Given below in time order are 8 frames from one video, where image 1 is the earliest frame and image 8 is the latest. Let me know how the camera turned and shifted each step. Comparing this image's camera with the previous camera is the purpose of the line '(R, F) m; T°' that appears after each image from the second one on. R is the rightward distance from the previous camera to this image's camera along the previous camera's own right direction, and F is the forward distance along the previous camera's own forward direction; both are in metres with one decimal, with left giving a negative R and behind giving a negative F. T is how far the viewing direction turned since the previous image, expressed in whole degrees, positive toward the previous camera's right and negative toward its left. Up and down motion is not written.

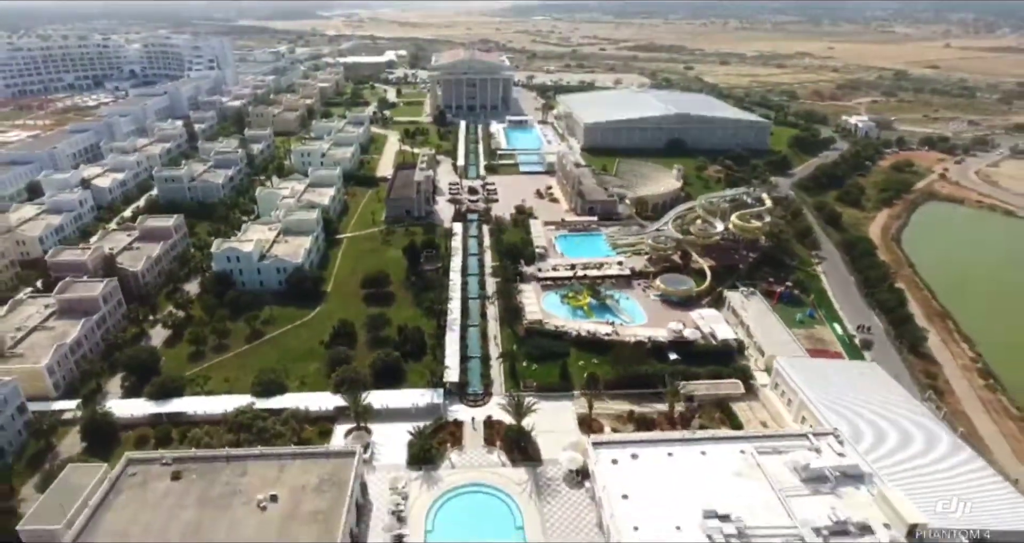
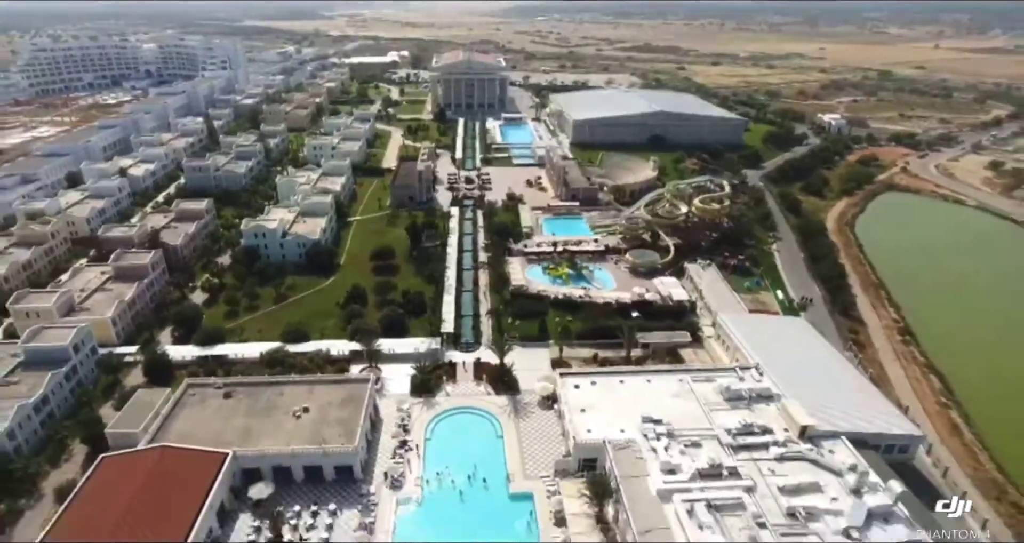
(+1.0, -5.6) m; 0°
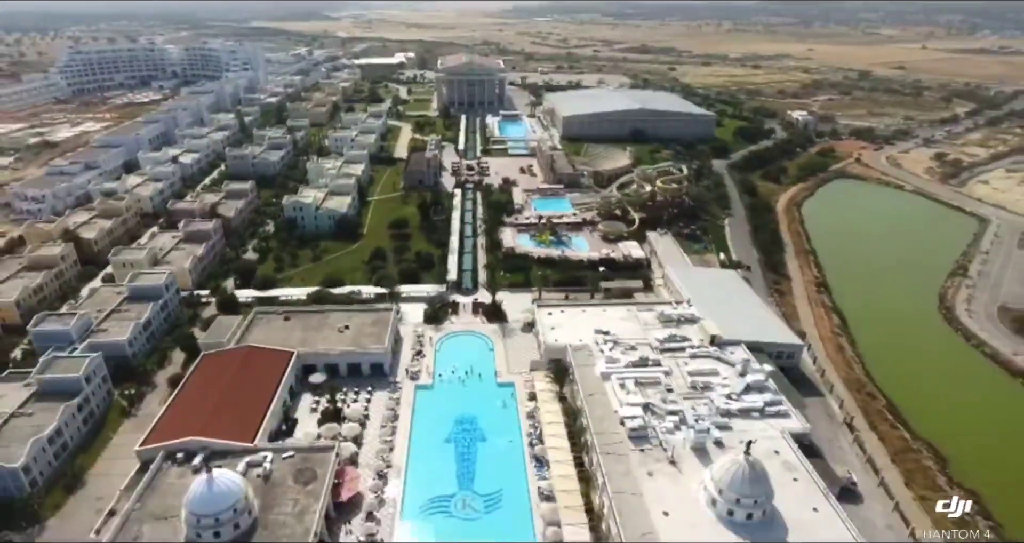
(+1.0, -9.0) m; 0°
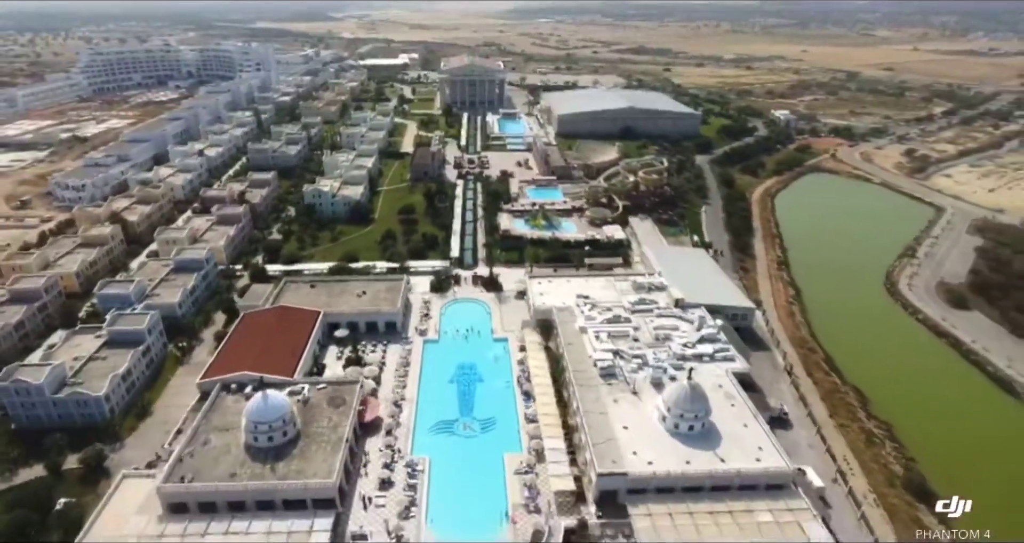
(+0.6, -5.8) m; 0°
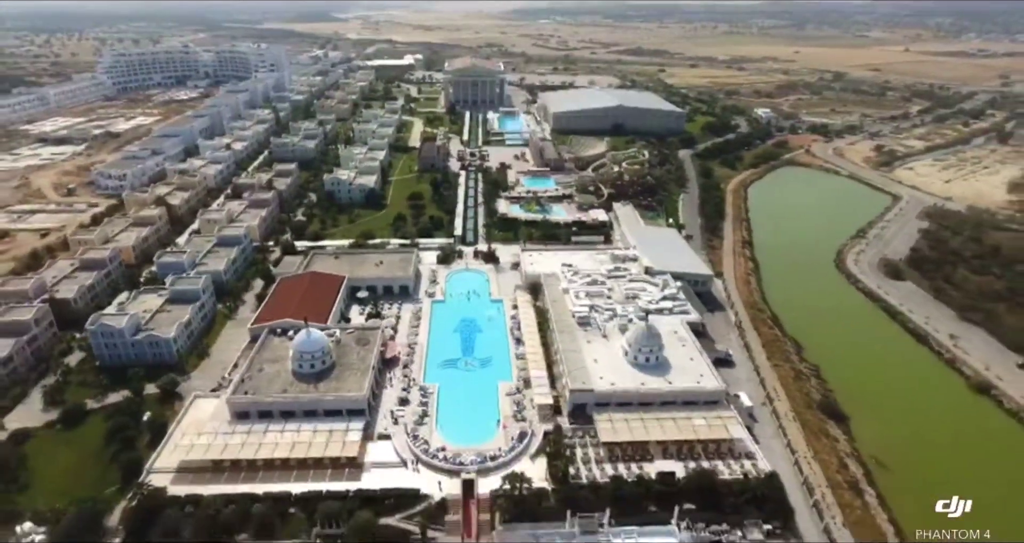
(+0.7, -7.1) m; 0°
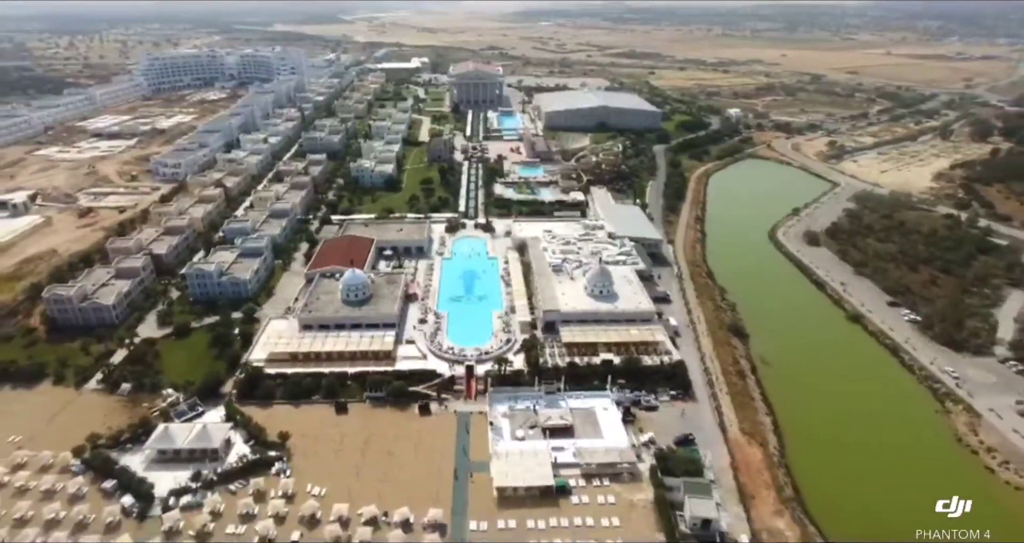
(+1.2, -12.9) m; 0°
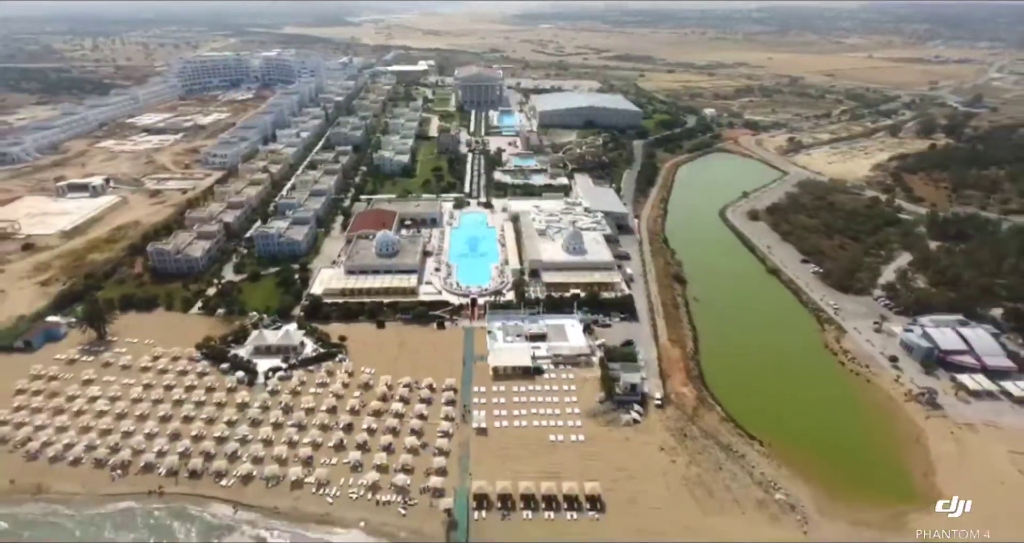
(+1.0, -14.6) m; 0°
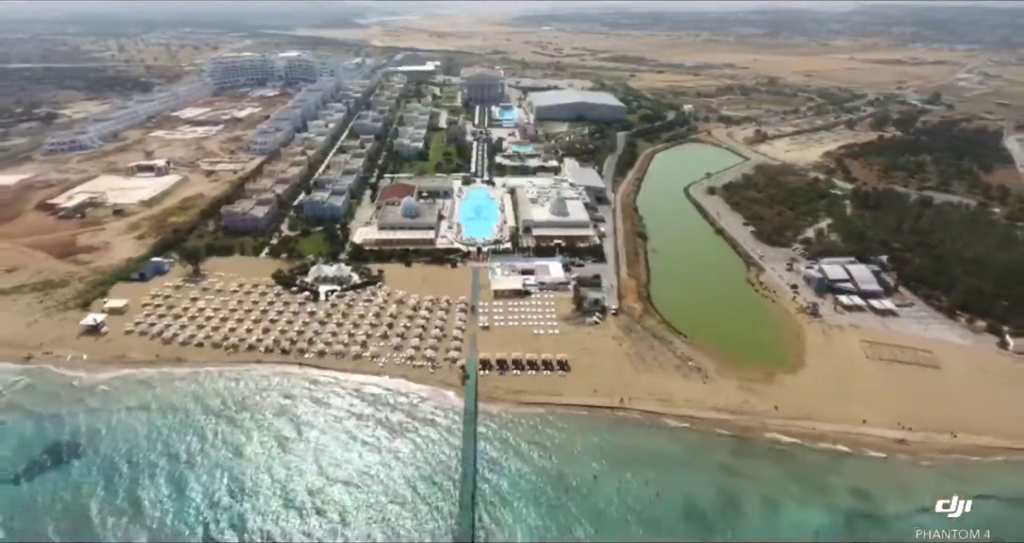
(+0.8, -16.2) m; 0°
